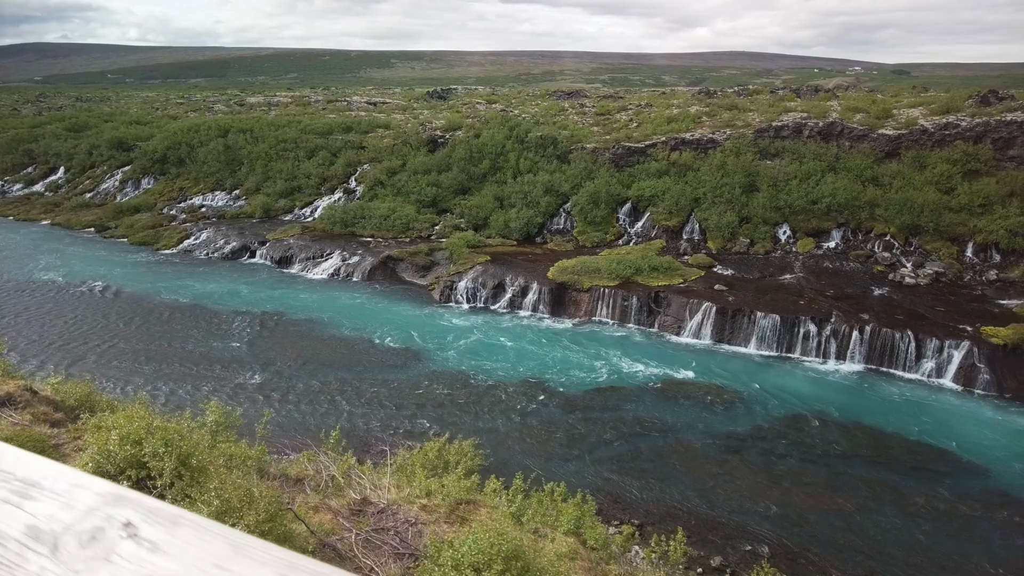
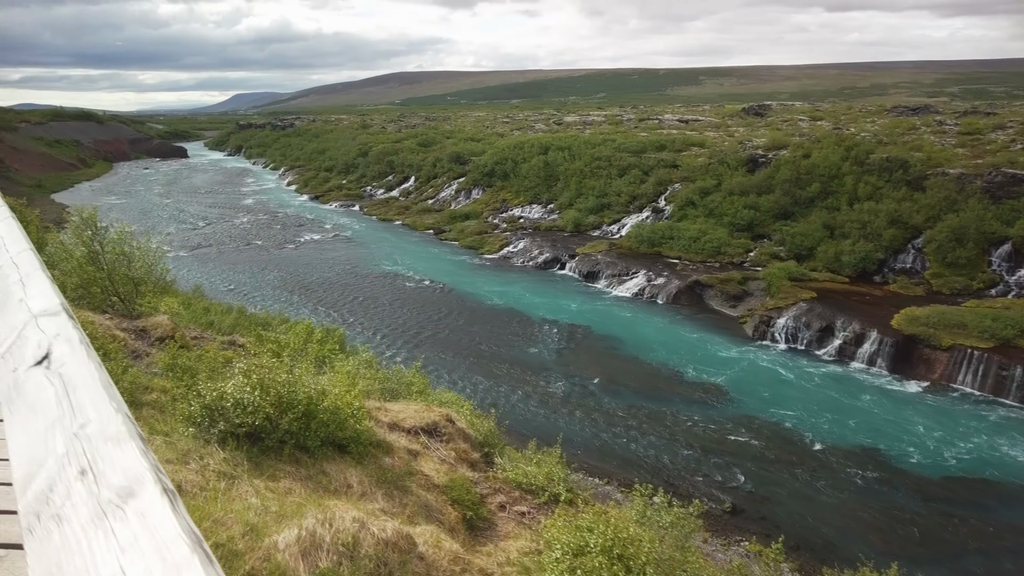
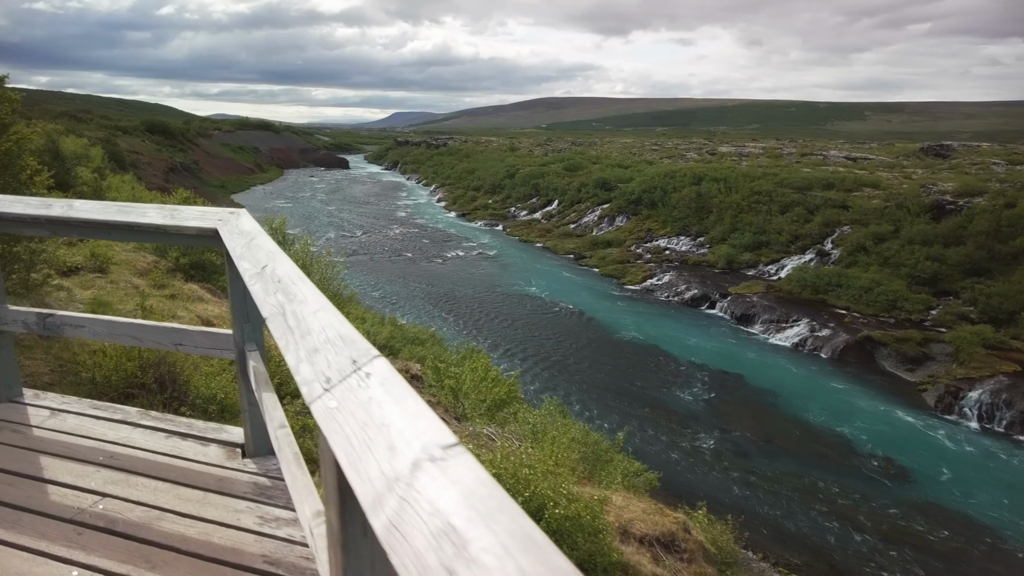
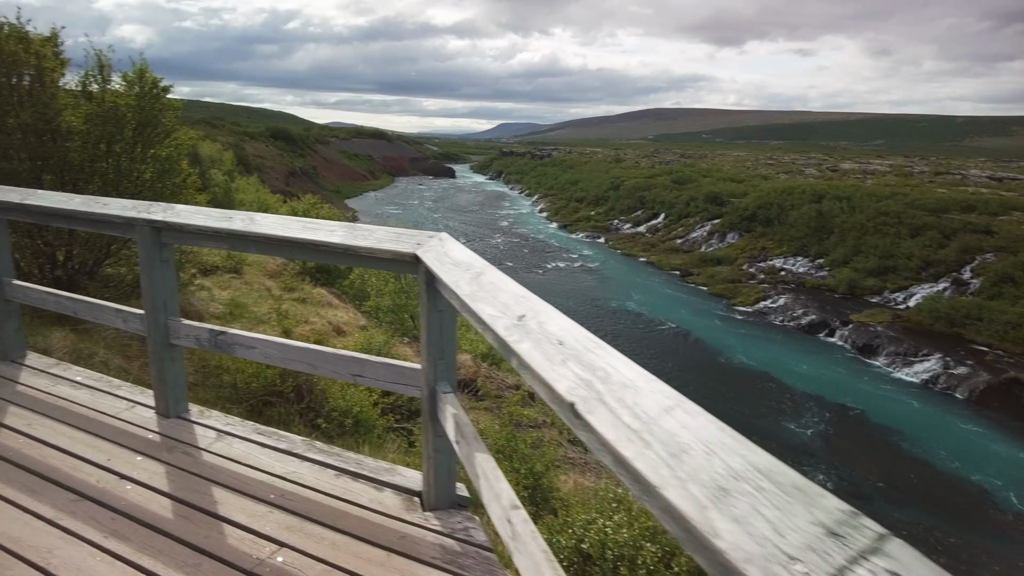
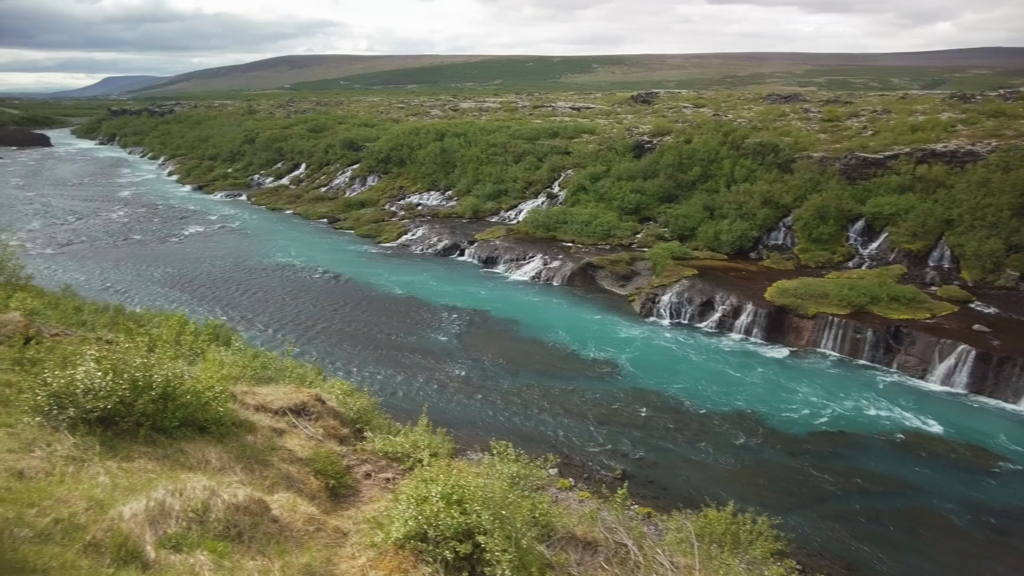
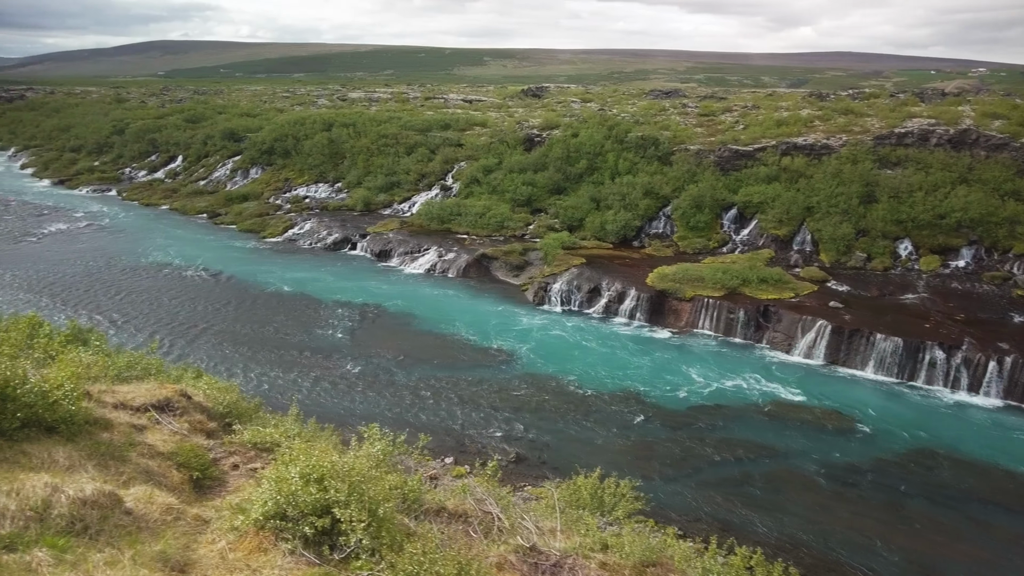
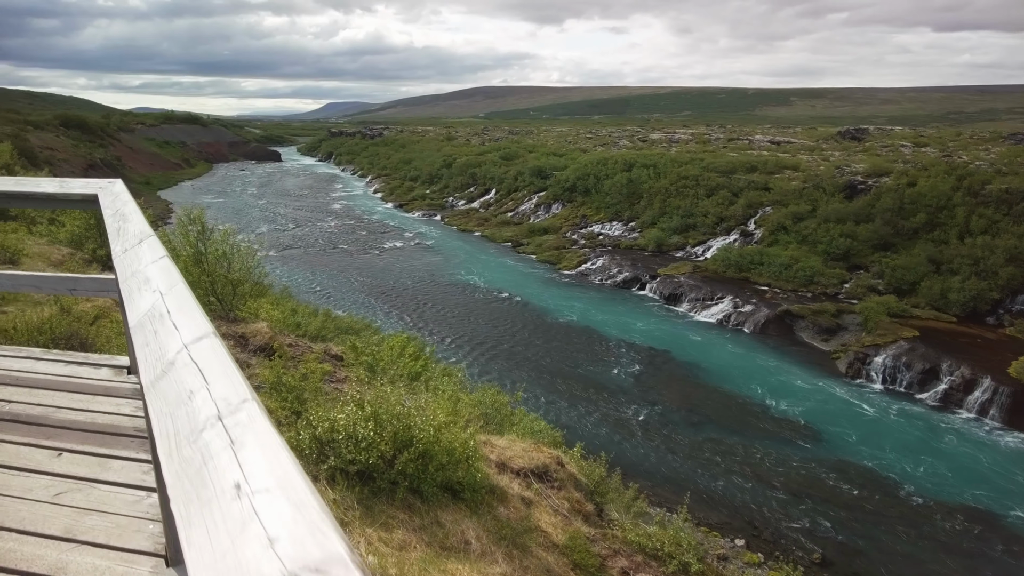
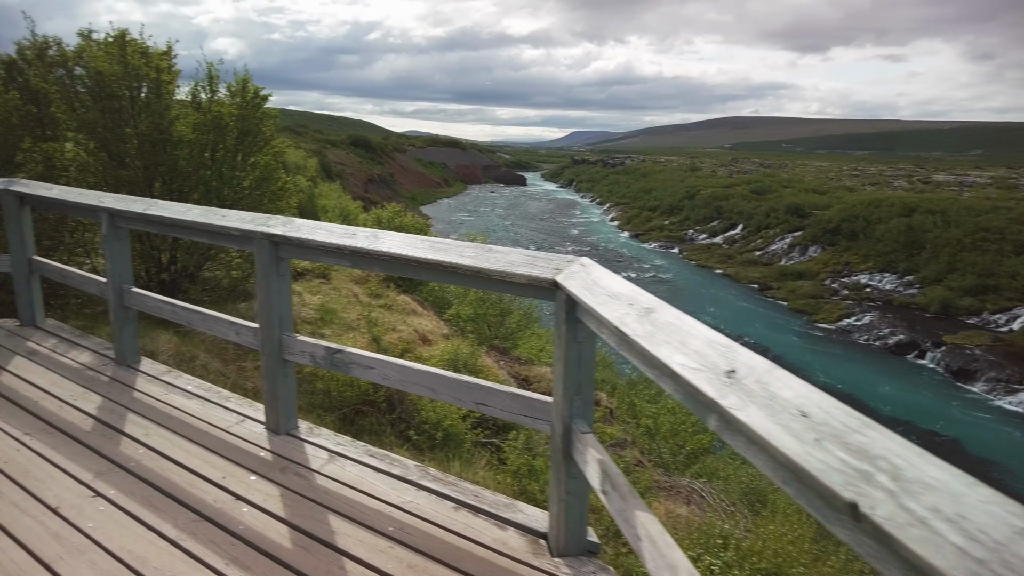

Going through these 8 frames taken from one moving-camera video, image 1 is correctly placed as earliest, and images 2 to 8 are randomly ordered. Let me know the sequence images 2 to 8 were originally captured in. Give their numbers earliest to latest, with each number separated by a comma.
6, 5, 2, 7, 3, 4, 8
